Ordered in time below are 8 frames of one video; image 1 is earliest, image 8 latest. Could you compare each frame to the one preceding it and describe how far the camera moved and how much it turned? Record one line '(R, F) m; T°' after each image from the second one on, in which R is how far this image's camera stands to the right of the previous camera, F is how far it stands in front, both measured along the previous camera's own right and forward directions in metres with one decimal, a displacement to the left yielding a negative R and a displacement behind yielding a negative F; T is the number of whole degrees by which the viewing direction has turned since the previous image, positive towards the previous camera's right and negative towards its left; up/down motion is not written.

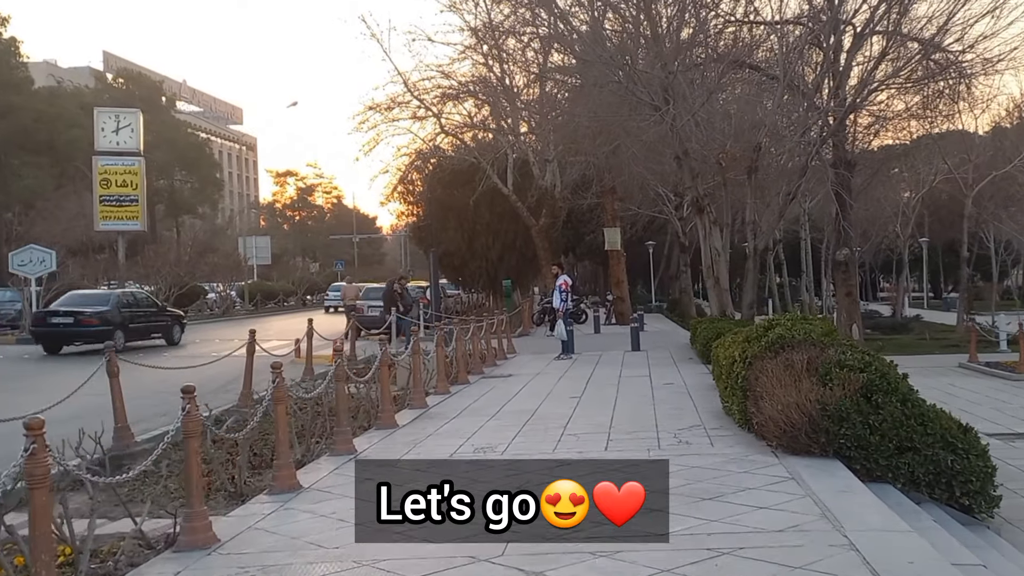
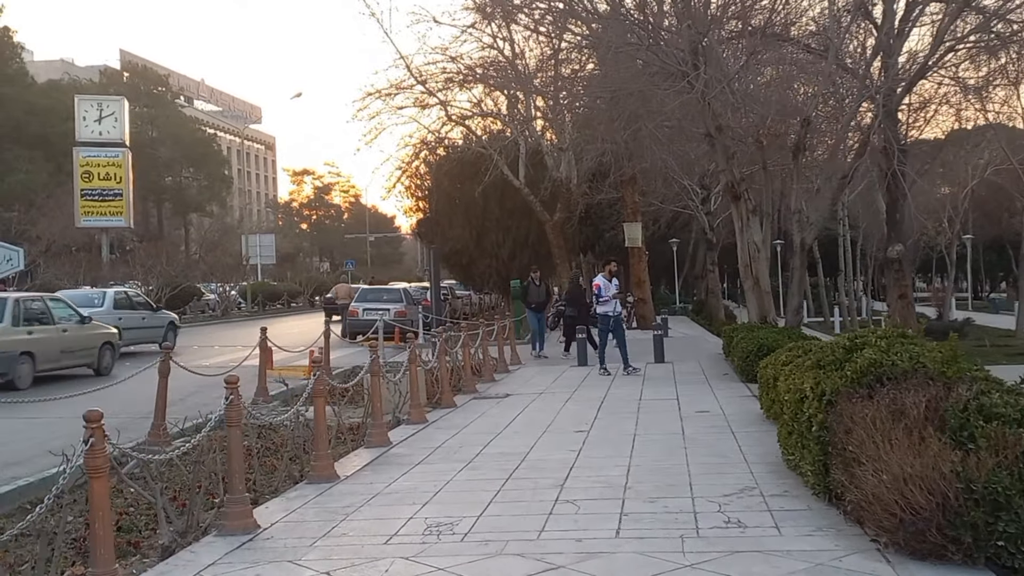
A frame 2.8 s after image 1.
(+0.3, +2.6) m; -1°
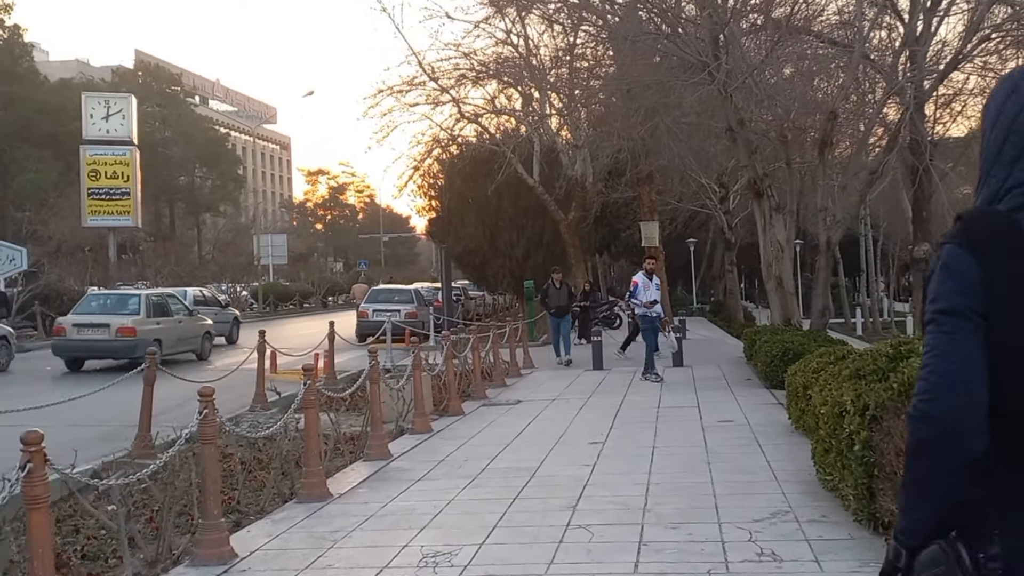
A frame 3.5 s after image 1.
(0.0, +0.6) m; -1°
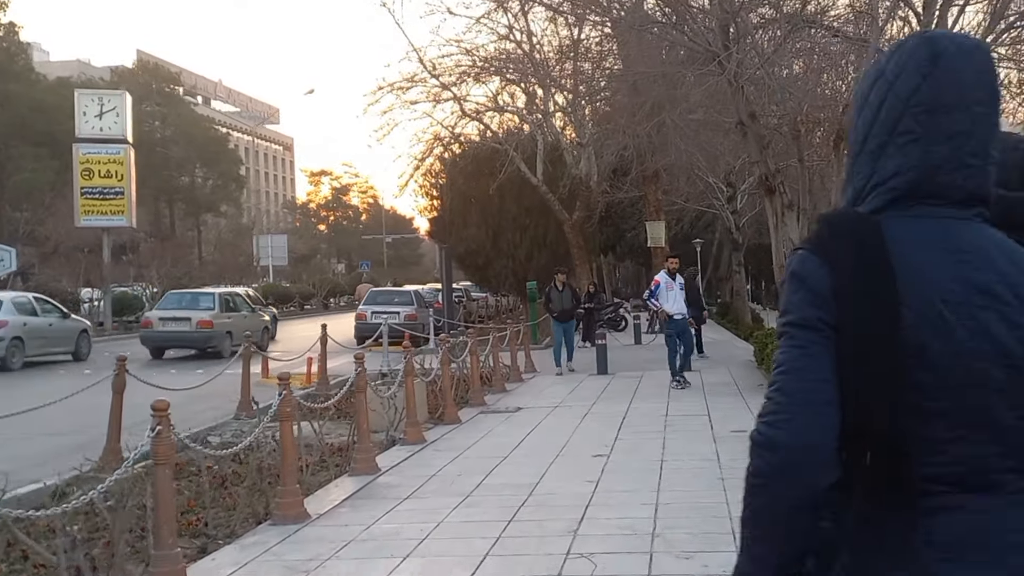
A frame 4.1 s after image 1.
(+0.1, +0.6) m; 0°
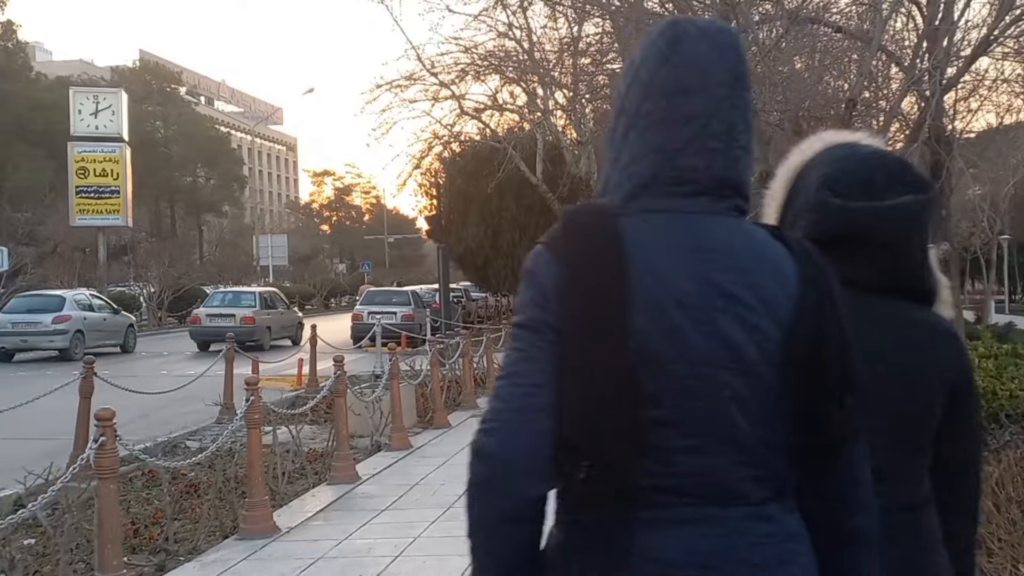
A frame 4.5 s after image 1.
(+0.1, +0.4) m; 0°
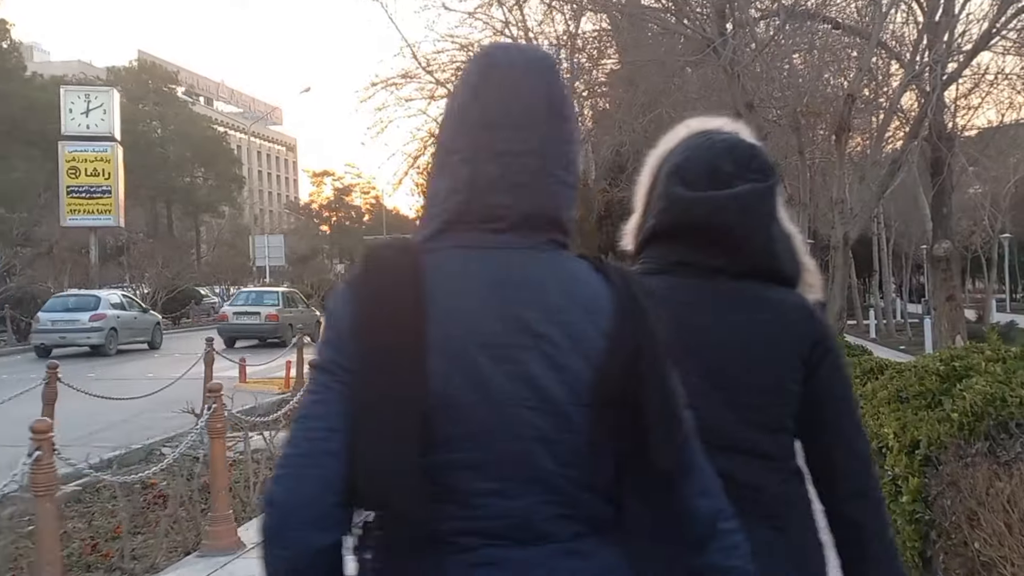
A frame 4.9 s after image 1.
(+0.1, +0.3) m; 0°
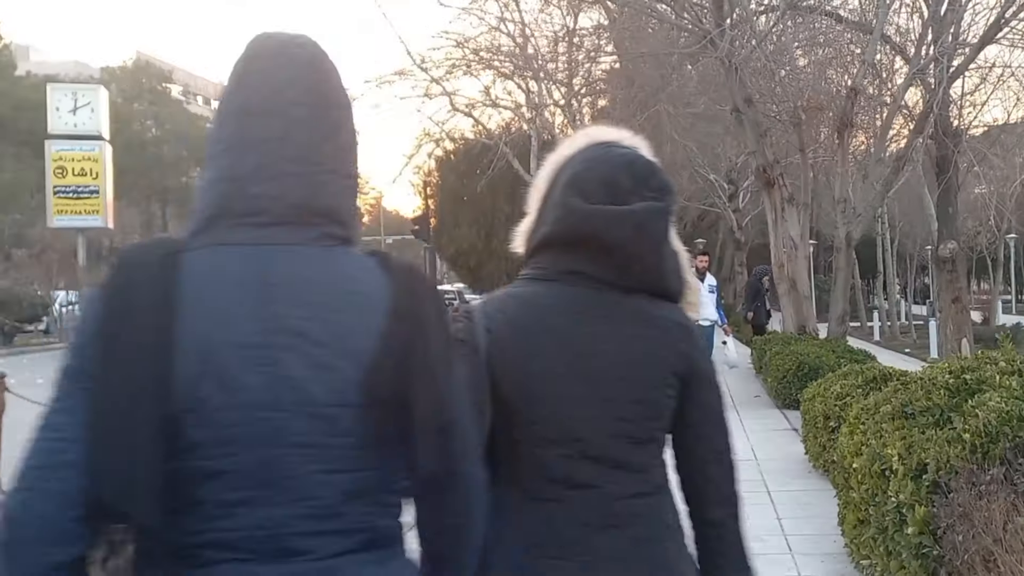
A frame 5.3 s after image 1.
(+0.2, +0.4) m; 0°
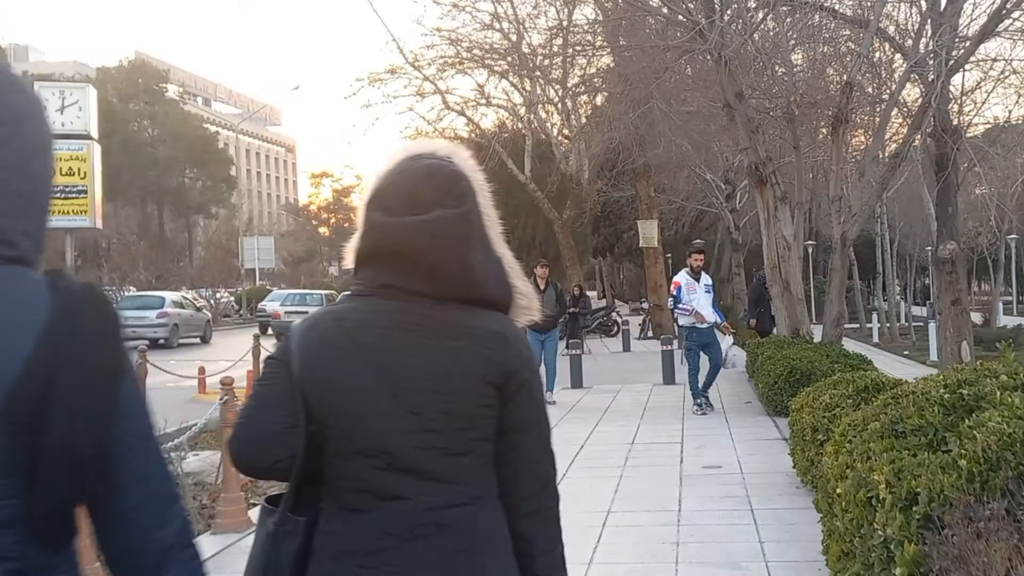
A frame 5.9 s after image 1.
(+0.2, +0.4) m; 0°
